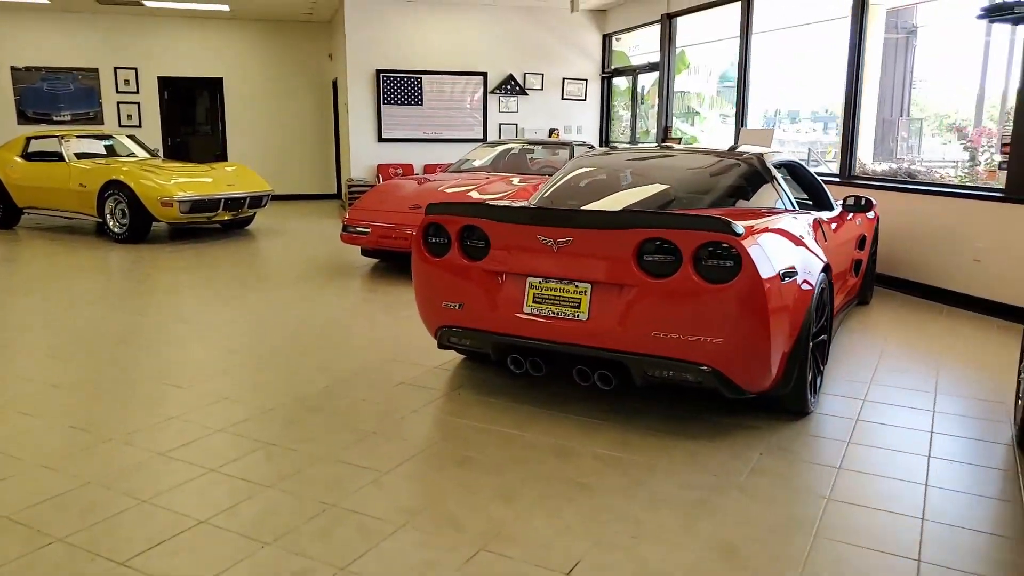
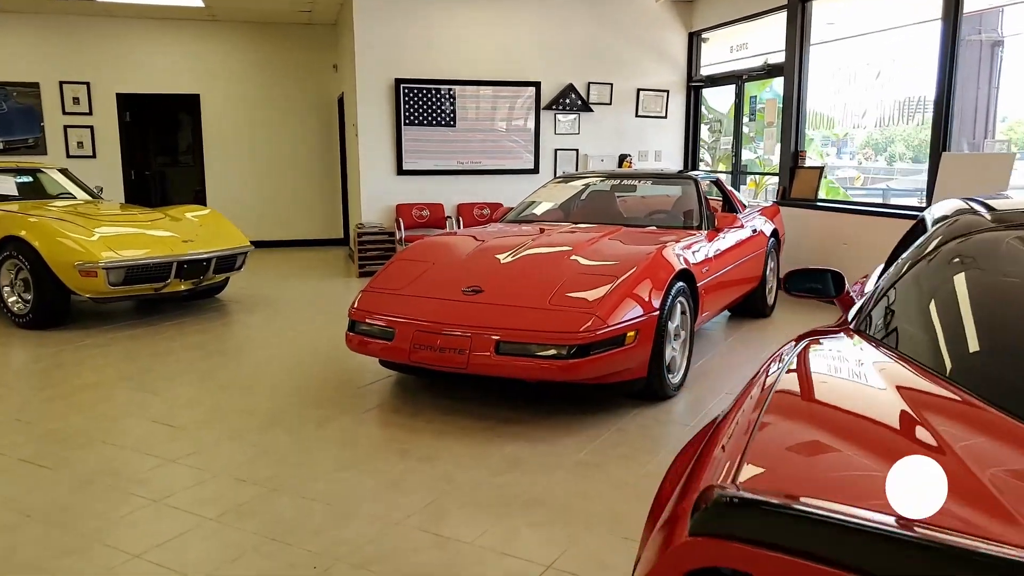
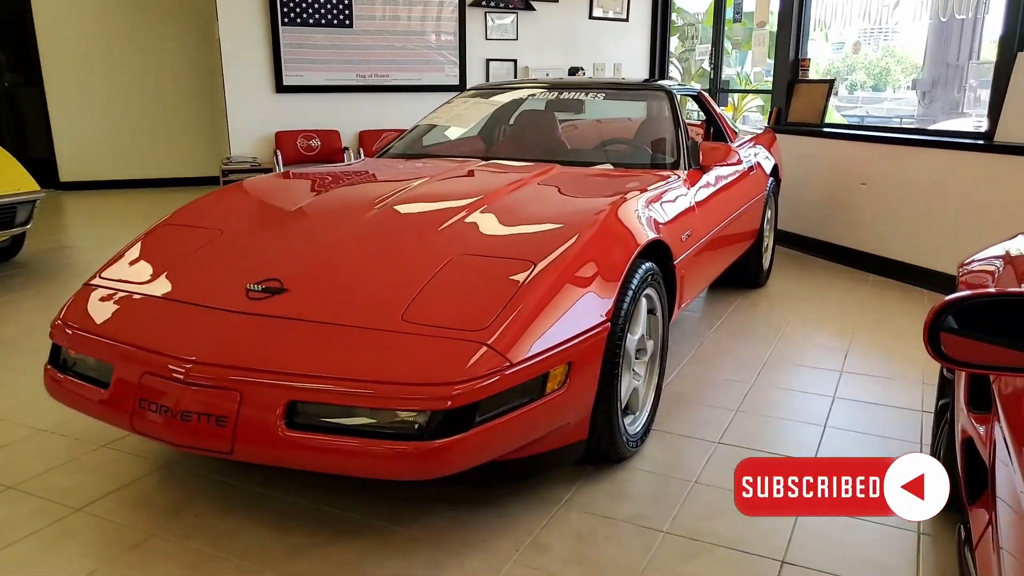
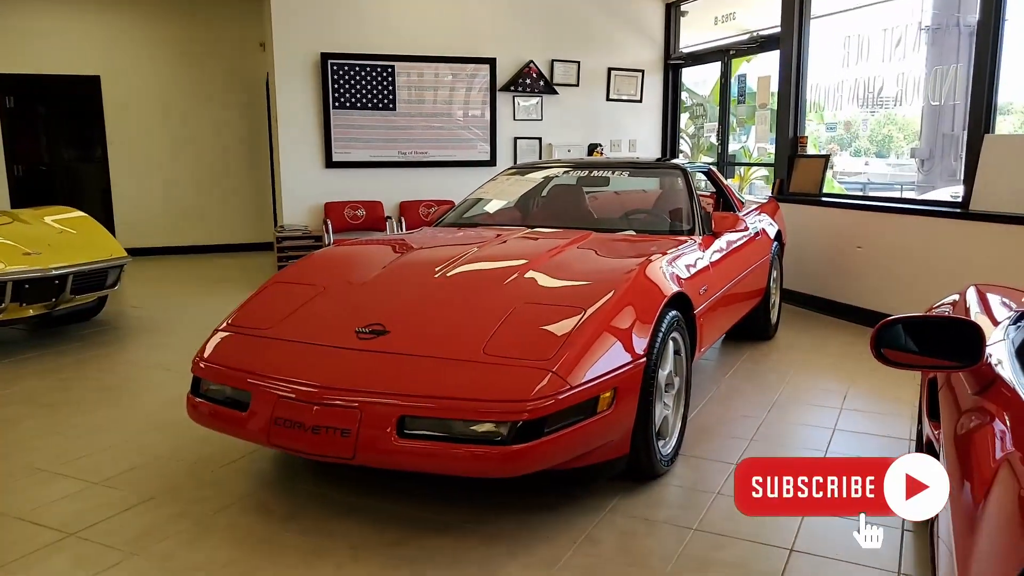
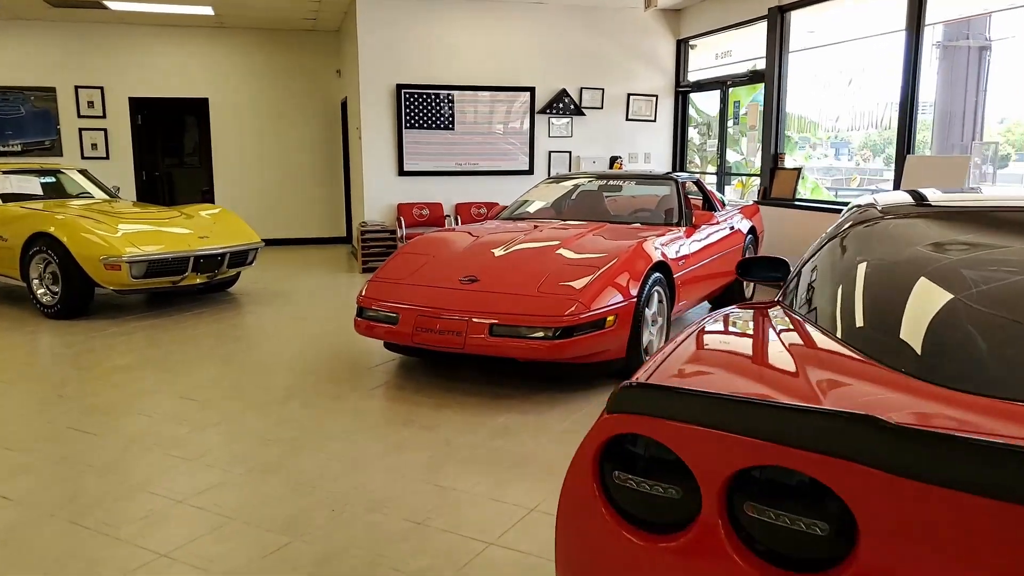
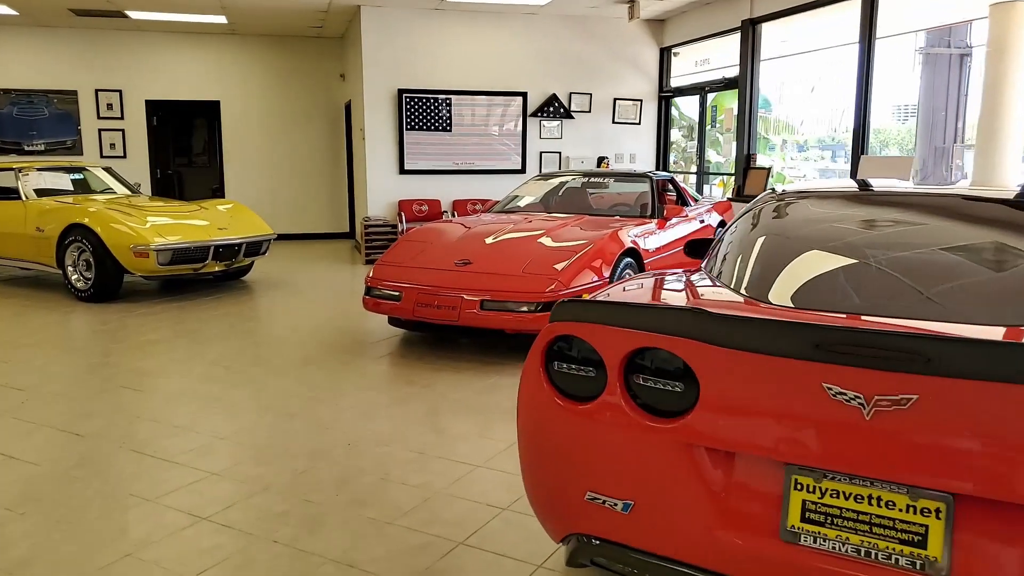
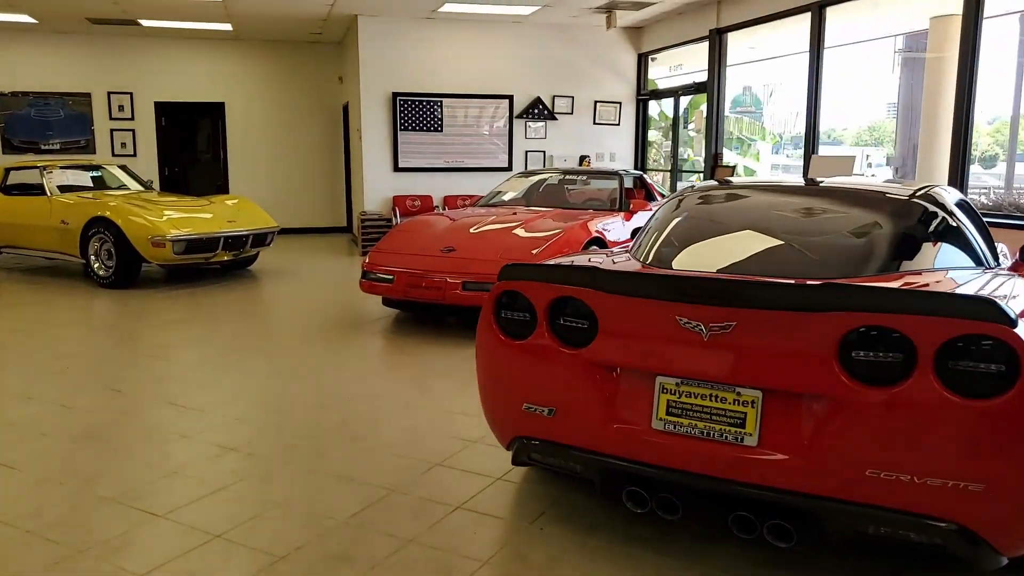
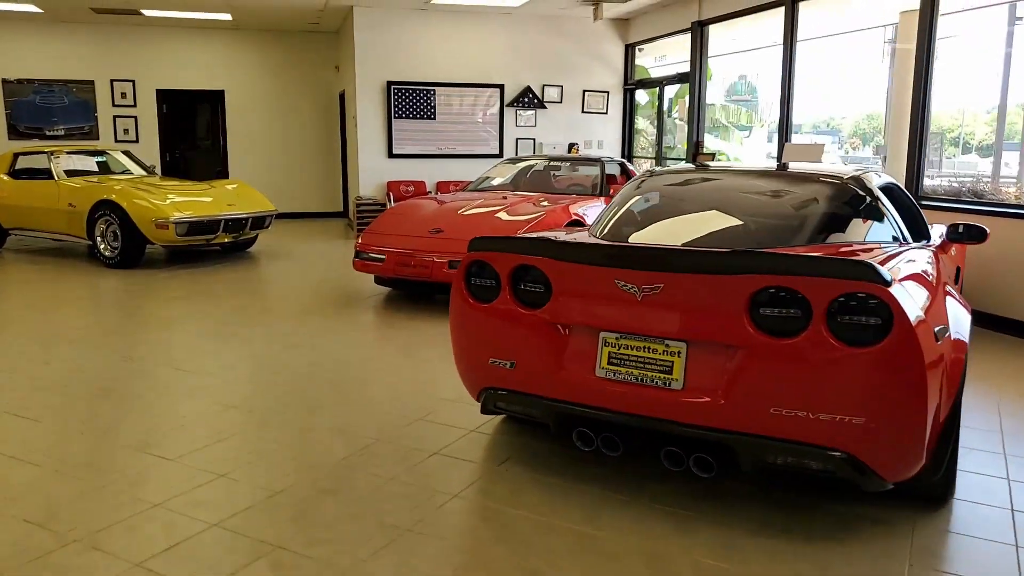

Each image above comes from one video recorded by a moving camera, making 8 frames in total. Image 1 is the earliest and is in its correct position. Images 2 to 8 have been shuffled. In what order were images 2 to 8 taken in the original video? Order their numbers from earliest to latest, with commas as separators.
8, 7, 6, 5, 2, 4, 3
